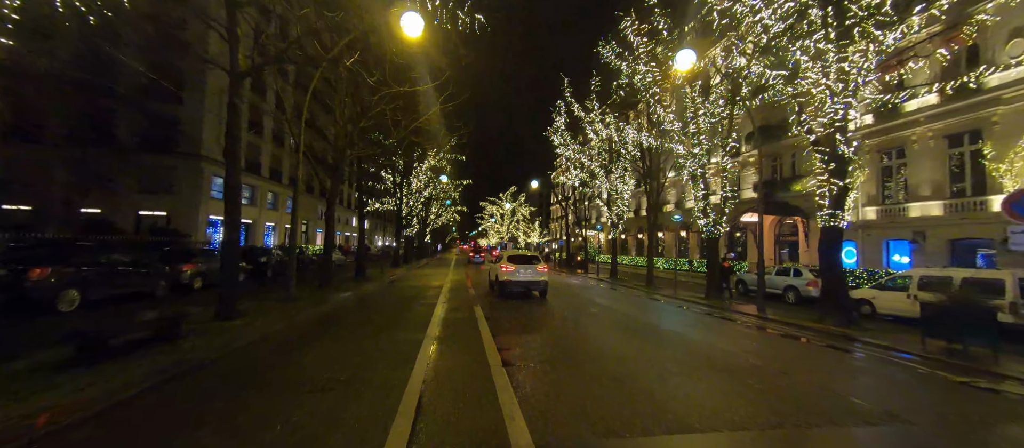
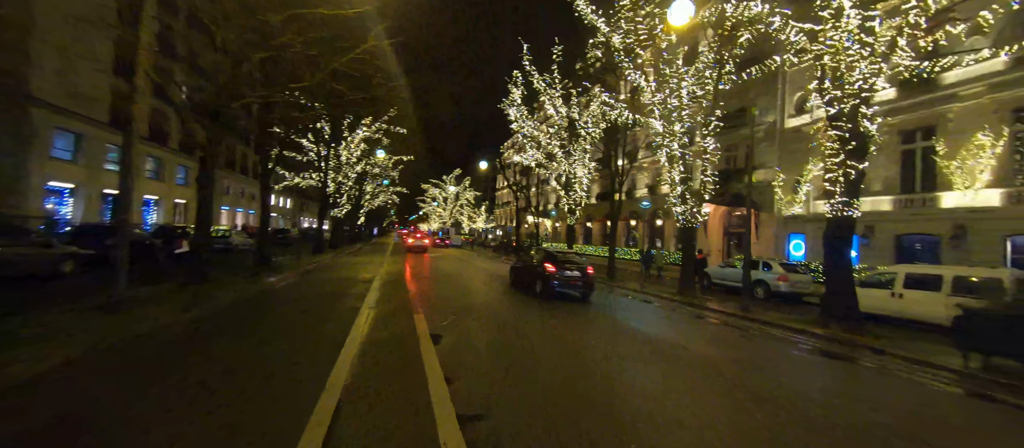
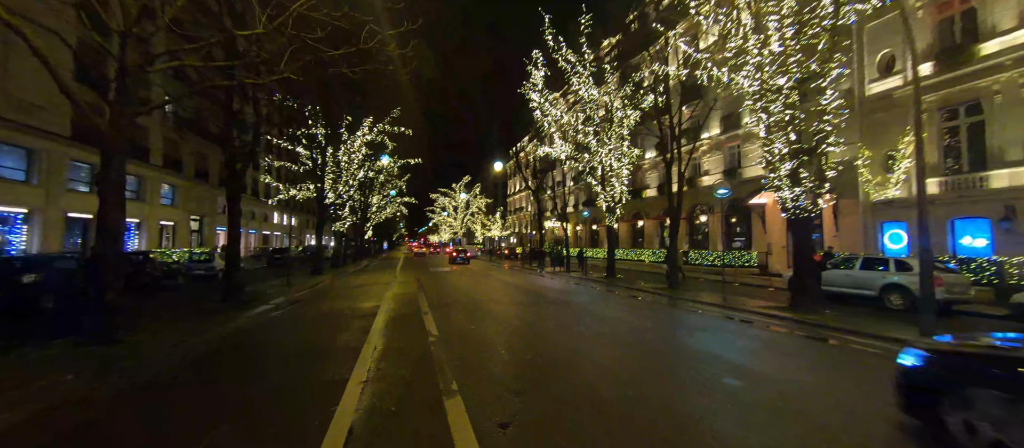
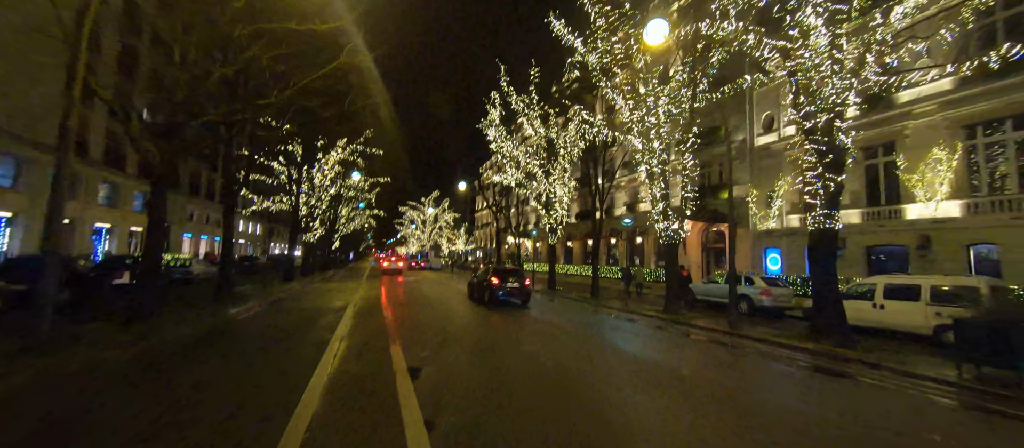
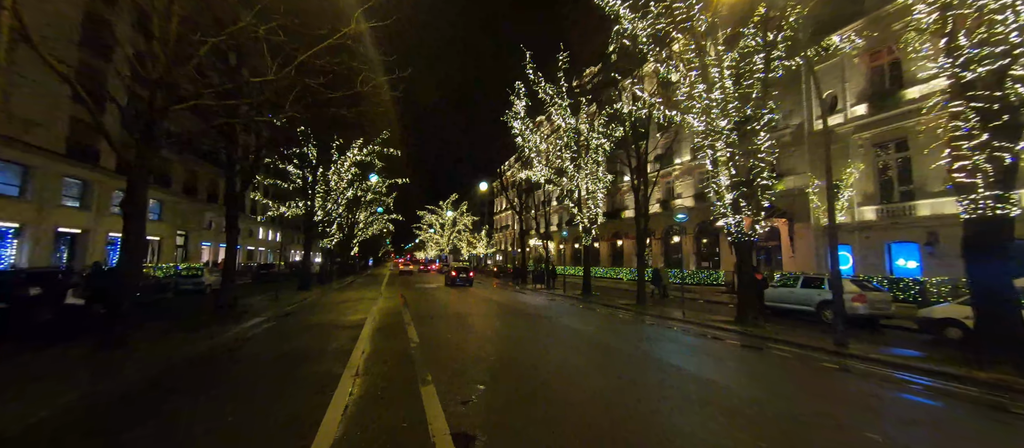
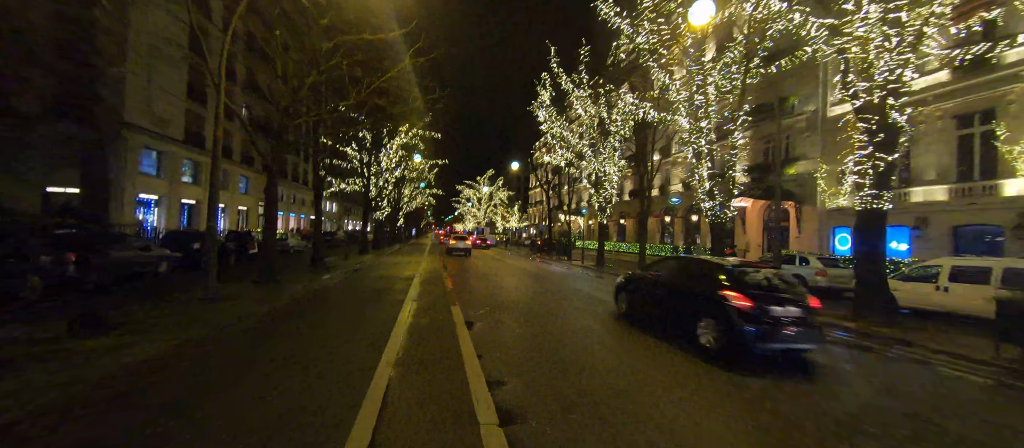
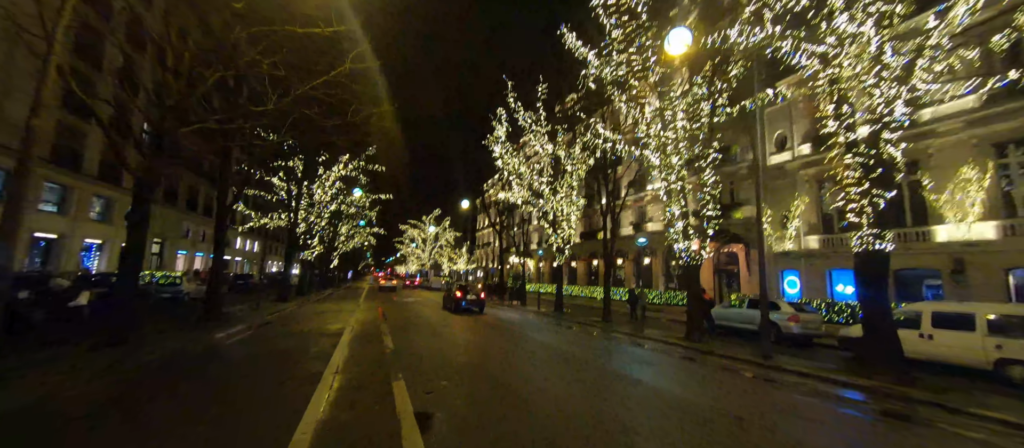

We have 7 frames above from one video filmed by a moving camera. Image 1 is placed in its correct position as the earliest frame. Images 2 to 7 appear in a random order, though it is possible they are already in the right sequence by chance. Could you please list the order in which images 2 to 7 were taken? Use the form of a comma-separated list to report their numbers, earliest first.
6, 2, 4, 7, 5, 3
